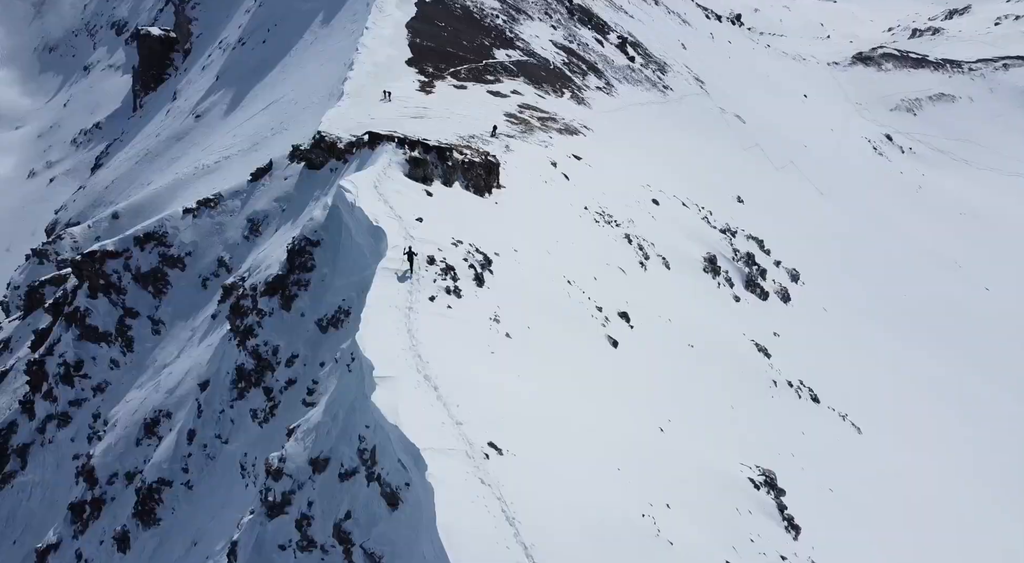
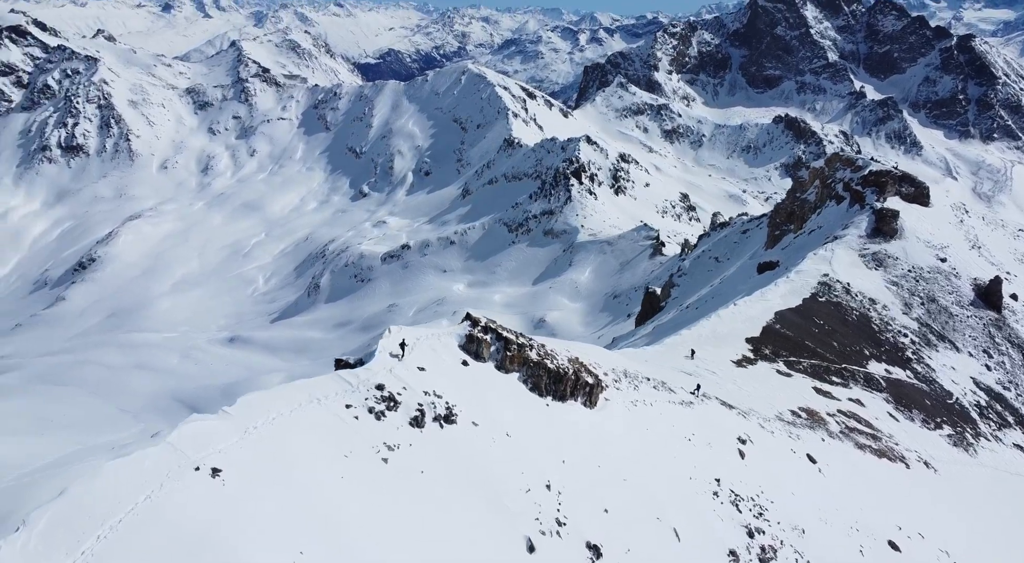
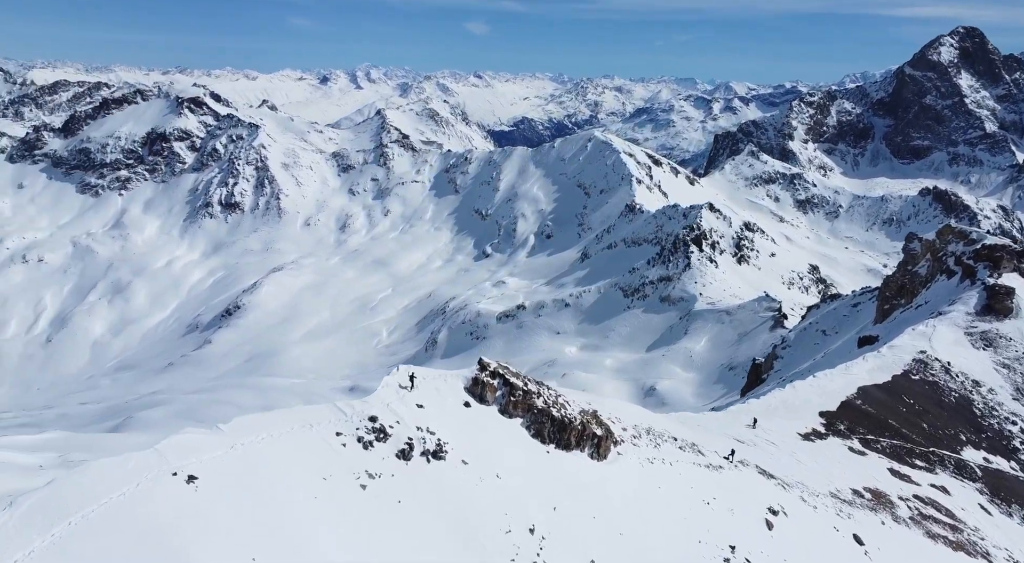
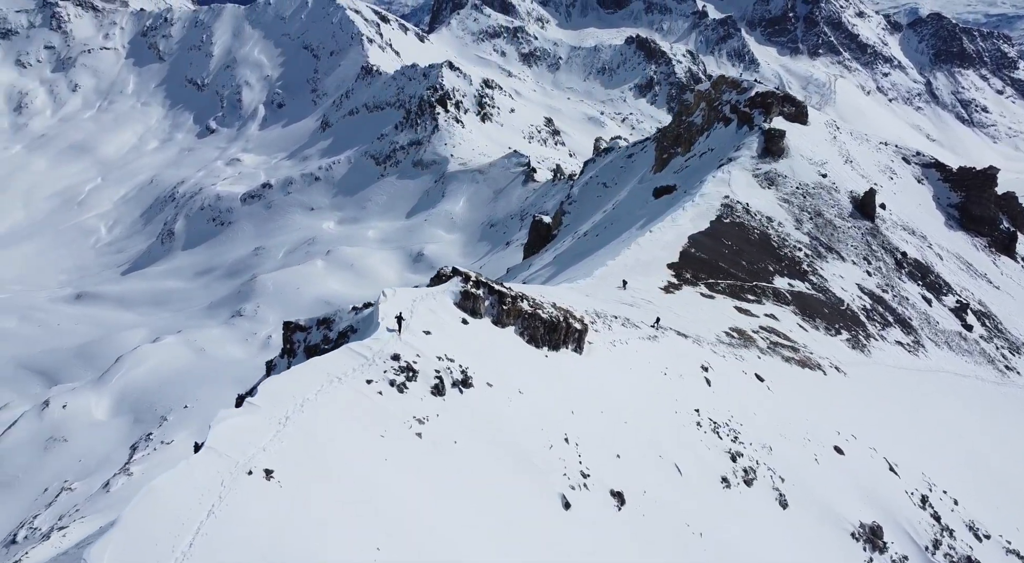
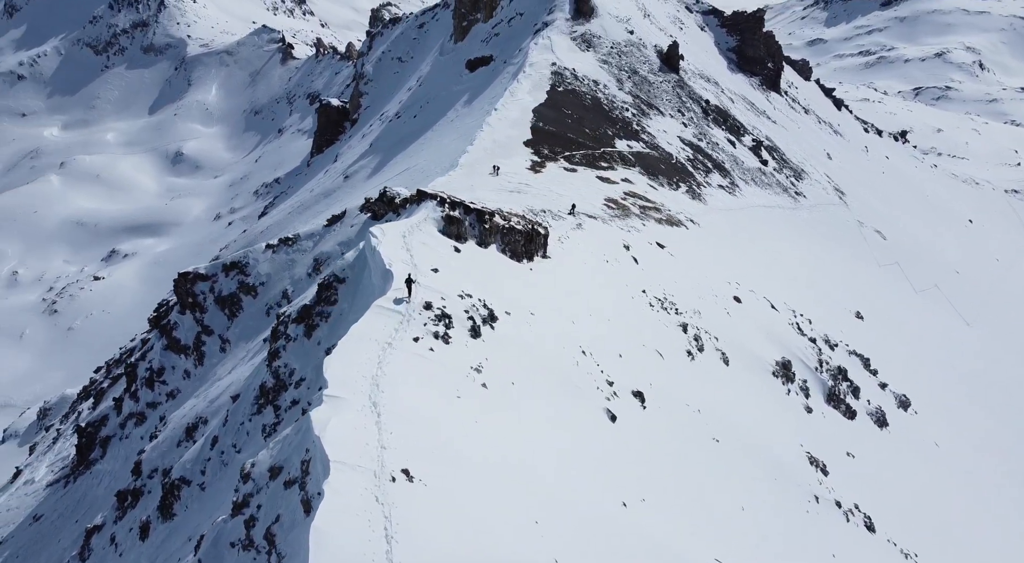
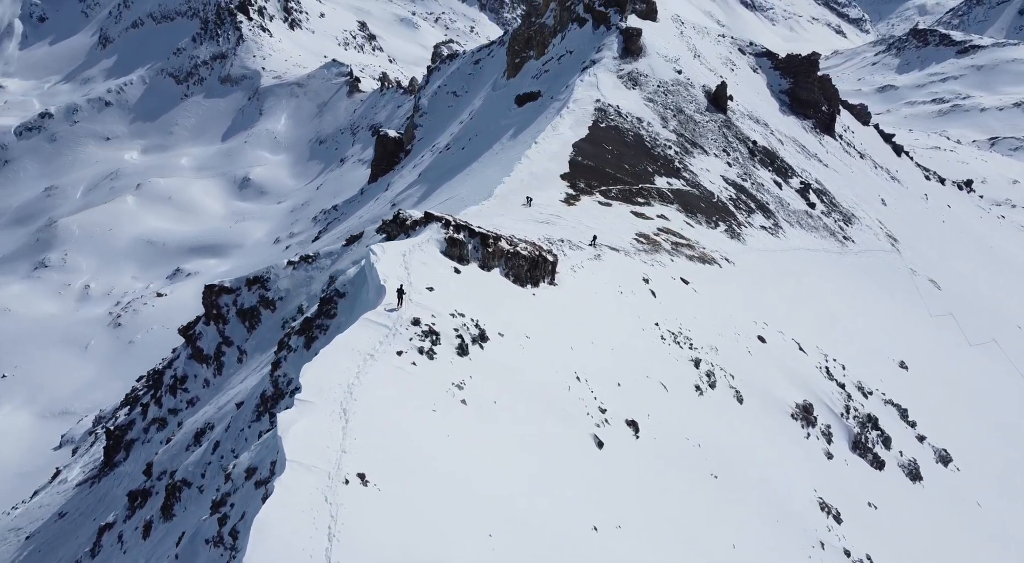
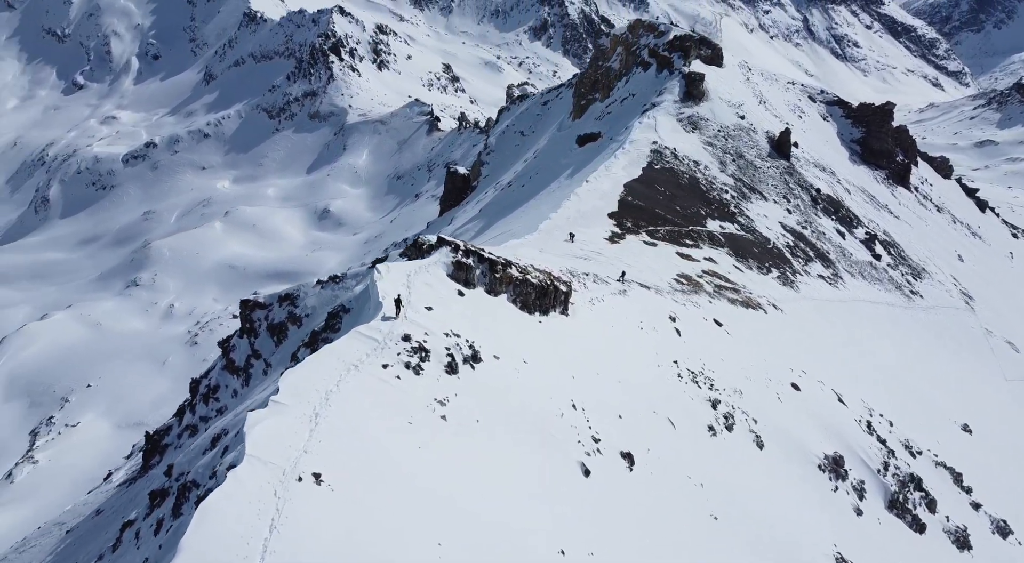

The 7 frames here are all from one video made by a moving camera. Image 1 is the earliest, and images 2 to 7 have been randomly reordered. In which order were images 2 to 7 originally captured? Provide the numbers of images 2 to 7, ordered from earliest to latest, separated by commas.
5, 6, 7, 4, 2, 3
